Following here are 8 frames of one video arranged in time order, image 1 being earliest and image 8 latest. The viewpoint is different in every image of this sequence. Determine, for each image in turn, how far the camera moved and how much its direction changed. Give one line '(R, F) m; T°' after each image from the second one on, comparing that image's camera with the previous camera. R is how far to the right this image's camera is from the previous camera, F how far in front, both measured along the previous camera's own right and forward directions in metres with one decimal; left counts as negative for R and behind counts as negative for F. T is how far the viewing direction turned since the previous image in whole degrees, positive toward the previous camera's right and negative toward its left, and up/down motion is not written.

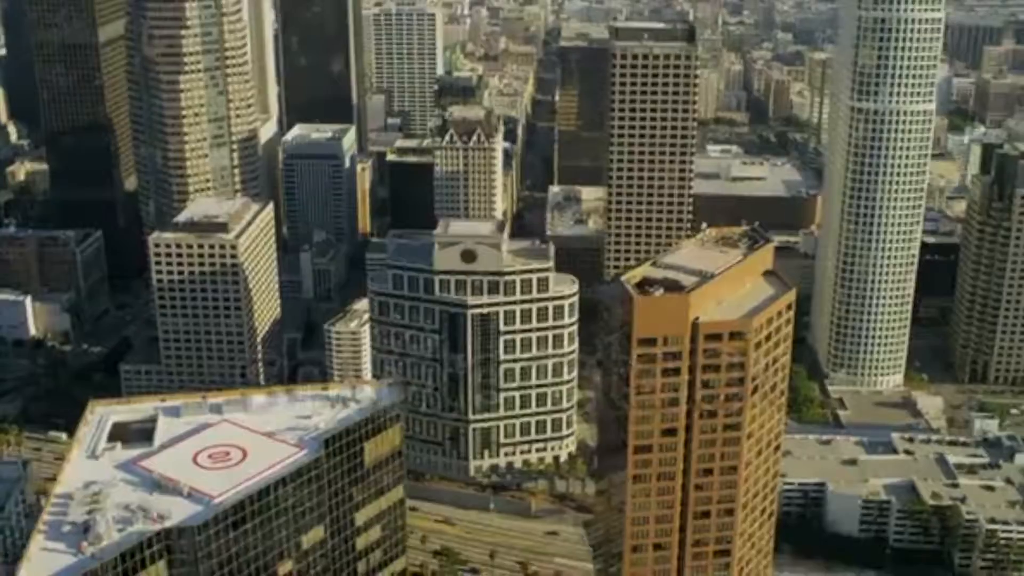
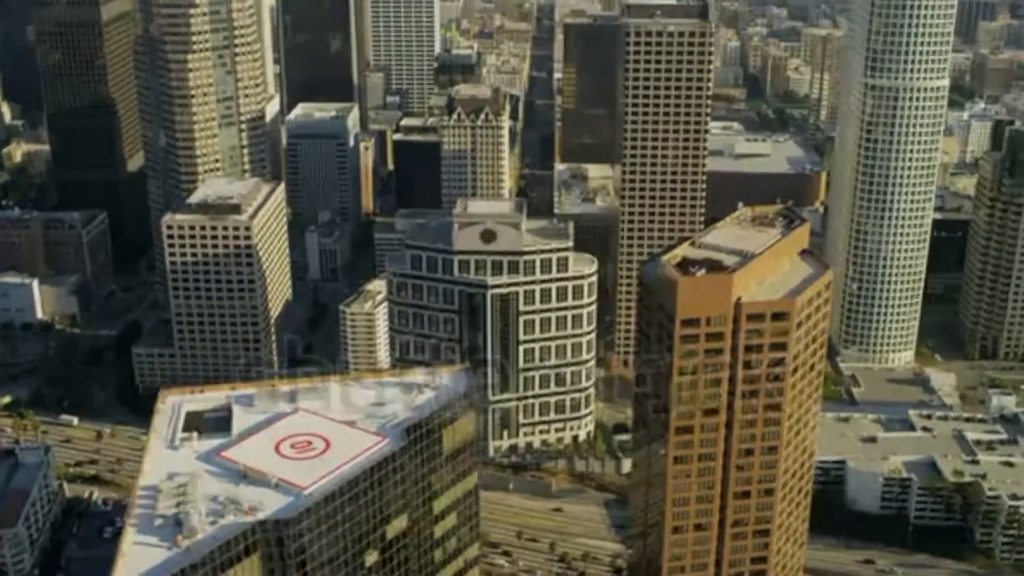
(-3.6, +0.7) m; +1°
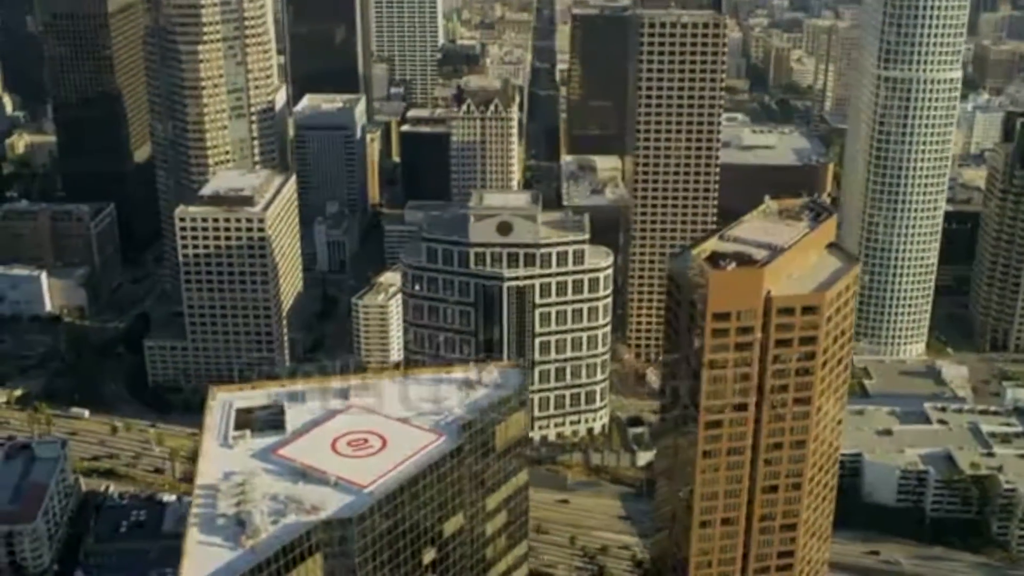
(-2.2, +0.4) m; 0°
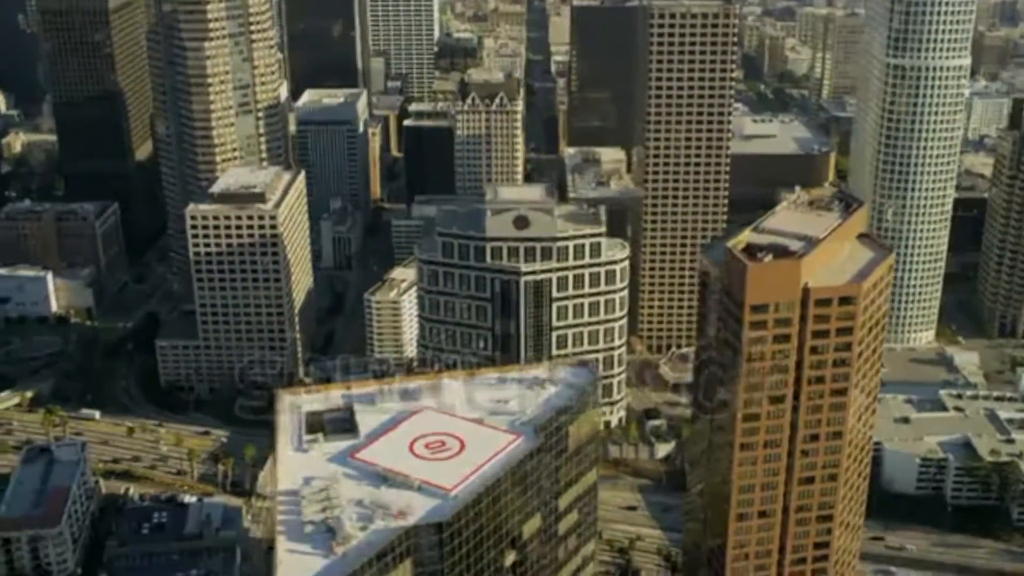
(-3.1, +0.6) m; +1°
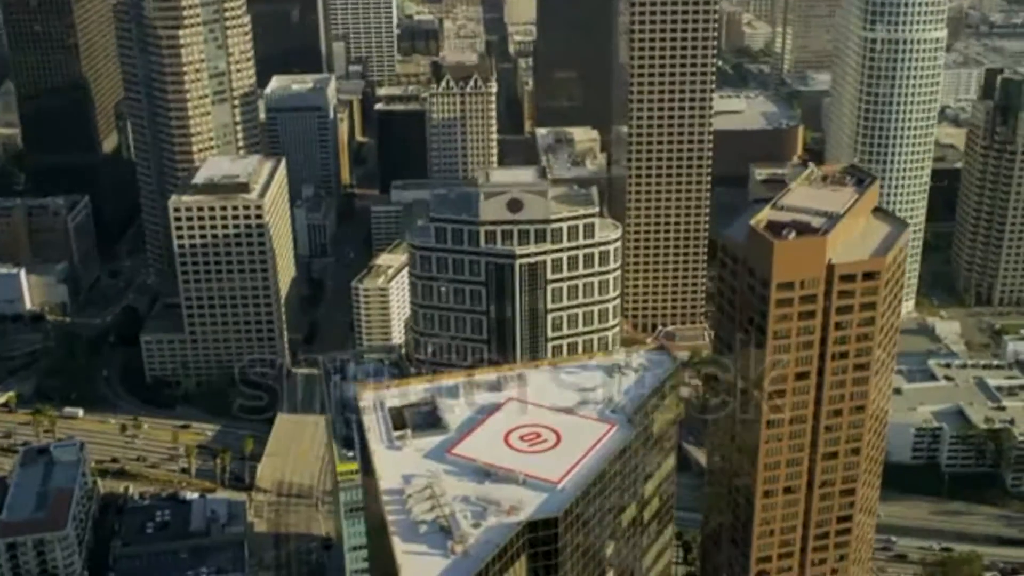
(-4.9, +0.9) m; +2°
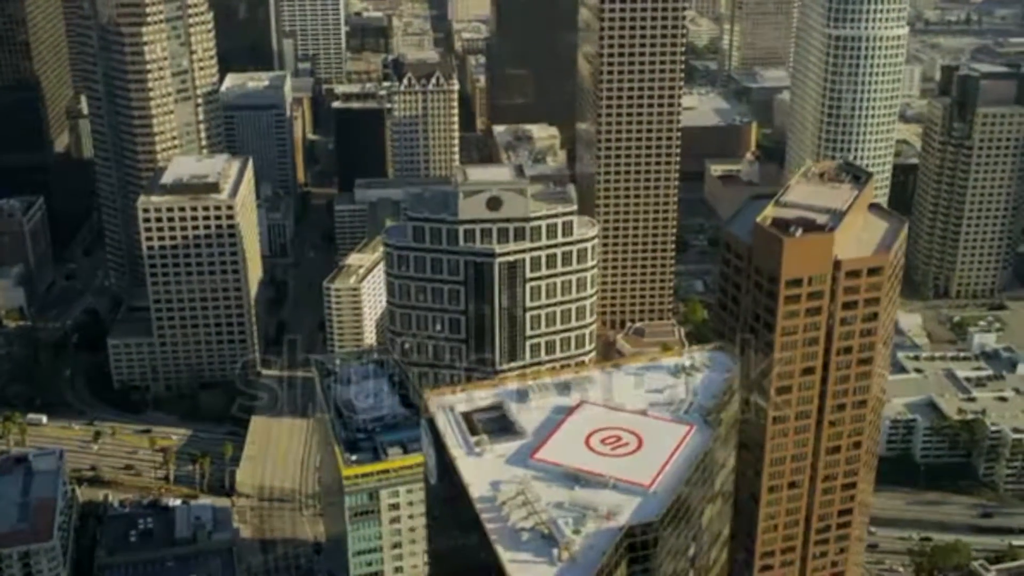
(-5.0, +0.6) m; +3°
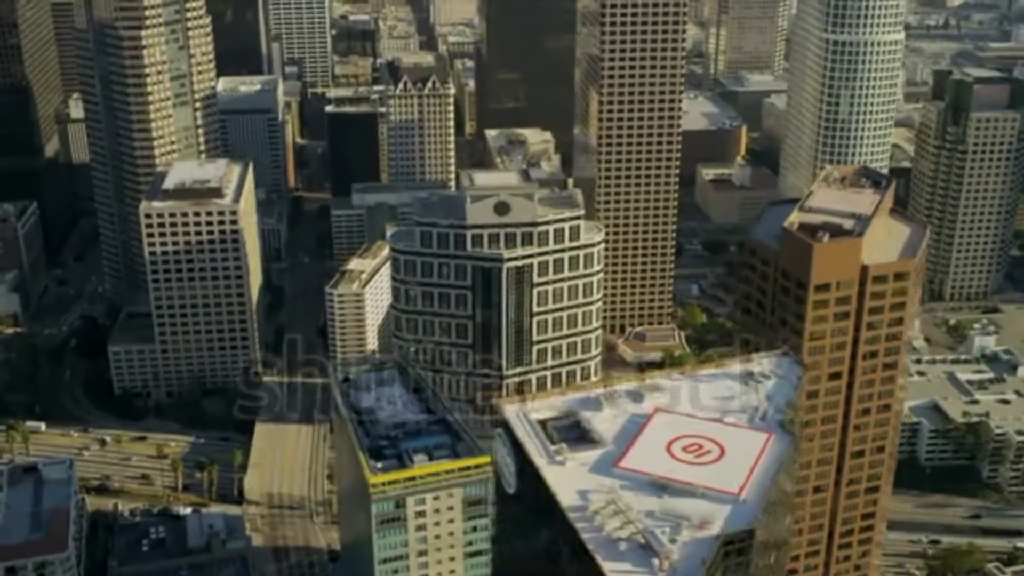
(-3.6, +0.3) m; +1°
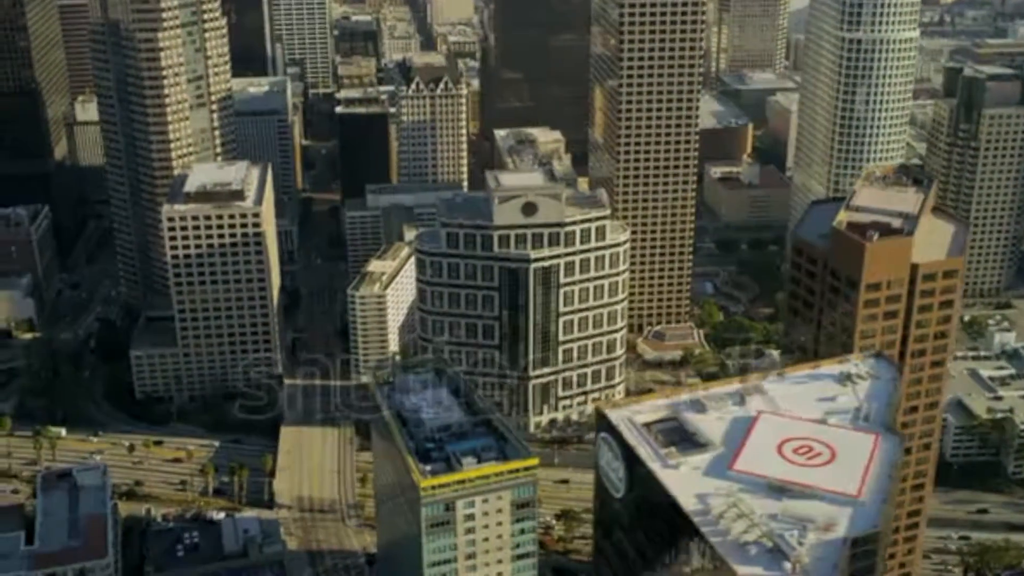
(-4.1, +0.2) m; +1°
